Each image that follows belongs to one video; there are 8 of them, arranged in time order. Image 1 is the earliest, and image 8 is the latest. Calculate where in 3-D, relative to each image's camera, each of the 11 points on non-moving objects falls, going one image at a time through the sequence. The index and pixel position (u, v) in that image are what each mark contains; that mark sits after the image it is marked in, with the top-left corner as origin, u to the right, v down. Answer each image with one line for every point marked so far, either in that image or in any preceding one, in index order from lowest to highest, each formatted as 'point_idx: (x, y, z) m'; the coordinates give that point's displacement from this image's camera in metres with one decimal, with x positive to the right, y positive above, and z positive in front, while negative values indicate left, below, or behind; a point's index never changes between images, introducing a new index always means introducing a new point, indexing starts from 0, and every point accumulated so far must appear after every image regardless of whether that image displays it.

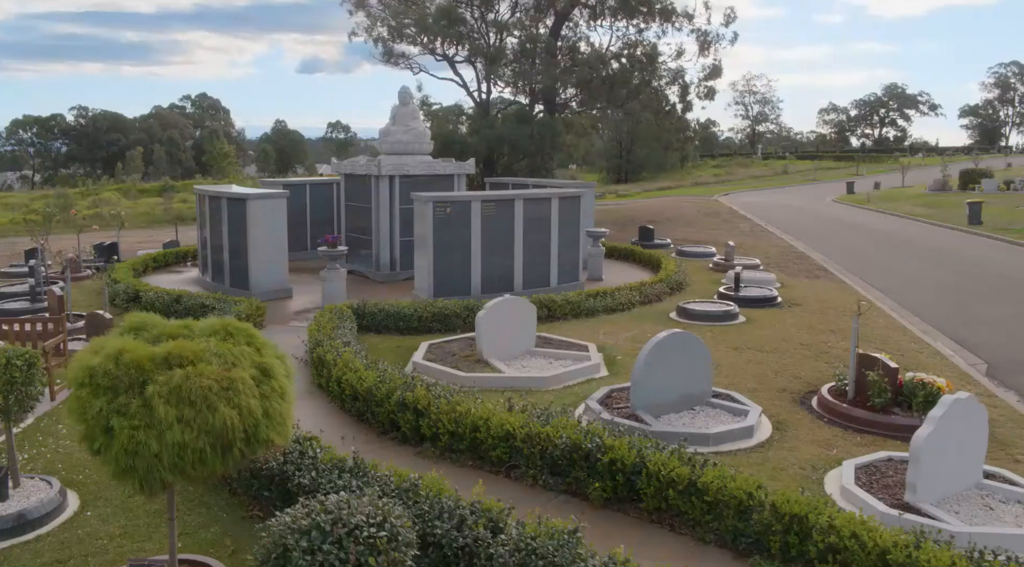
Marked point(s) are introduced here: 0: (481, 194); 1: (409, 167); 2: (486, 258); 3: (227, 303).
0: (-0.7, +1.7, +14.8) m
1: (-2.4, +2.7, +17.8) m
2: (-0.6, +0.5, +15.1) m
3: (-4.9, -0.3, +13.4) m
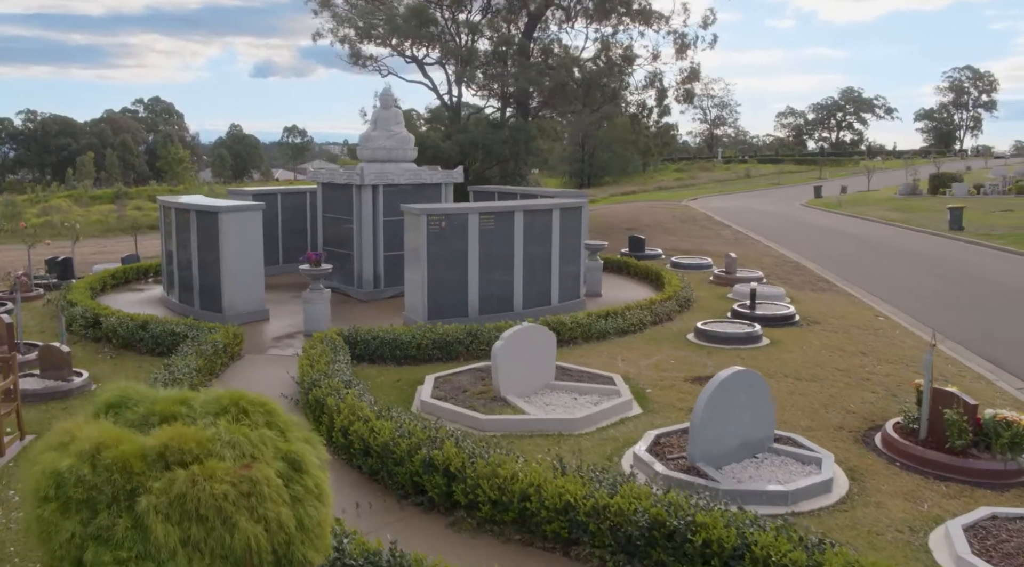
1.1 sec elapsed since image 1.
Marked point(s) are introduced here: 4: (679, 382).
0: (-0.6, +1.4, +13.6) m
1: (-2.6, +2.3, +16.5) m
2: (-0.5, +0.1, +13.9) m
3: (-4.8, -0.7, +12.0) m
4: (+2.3, -1.4, +10.6) m
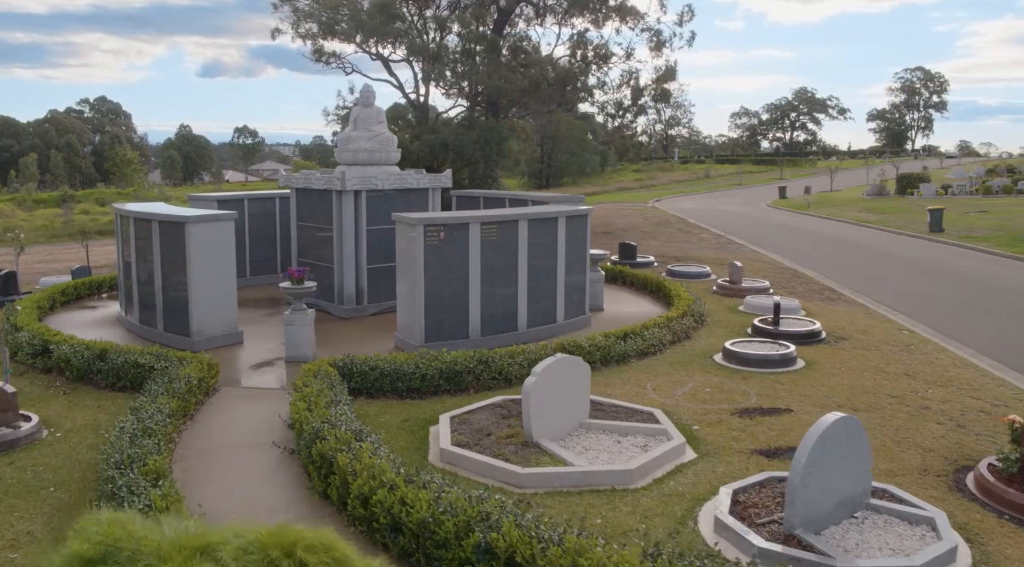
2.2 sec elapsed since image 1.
0: (-0.5, +1.1, +12.2) m
1: (-2.6, +2.0, +15.0) m
2: (-0.4, -0.2, +12.5) m
3: (-4.6, -1.0, +10.4) m
4: (+2.6, -1.6, +9.4) m
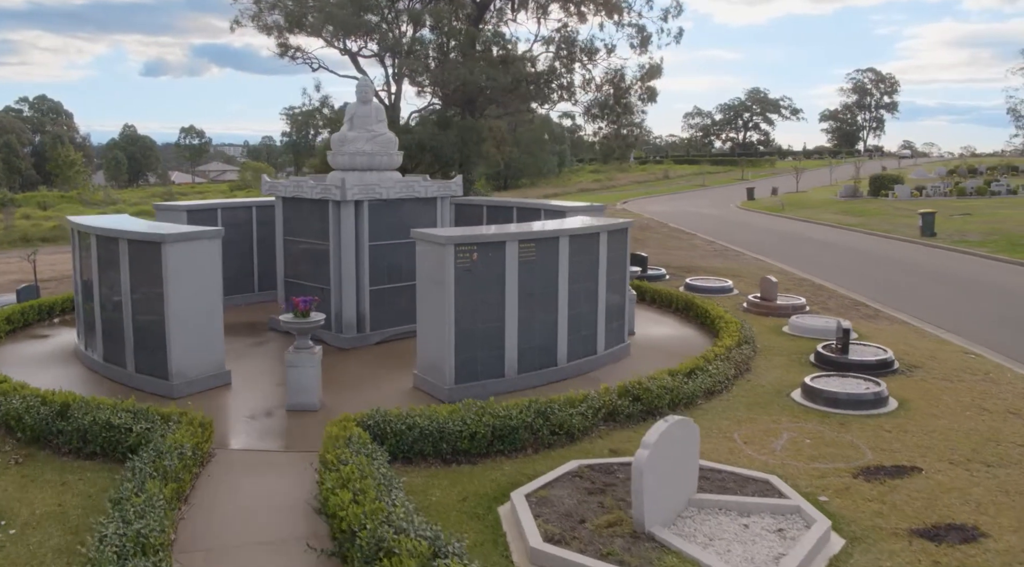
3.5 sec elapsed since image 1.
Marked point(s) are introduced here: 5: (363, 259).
0: (+0.1, +0.7, +10.4) m
1: (-2.2, +1.6, +13.1) m
2: (+0.2, -0.6, +10.7) m
3: (-3.9, -1.5, +8.3) m
4: (+3.4, -2.0, +7.8) m
5: (-2.5, +0.4, +13.1) m
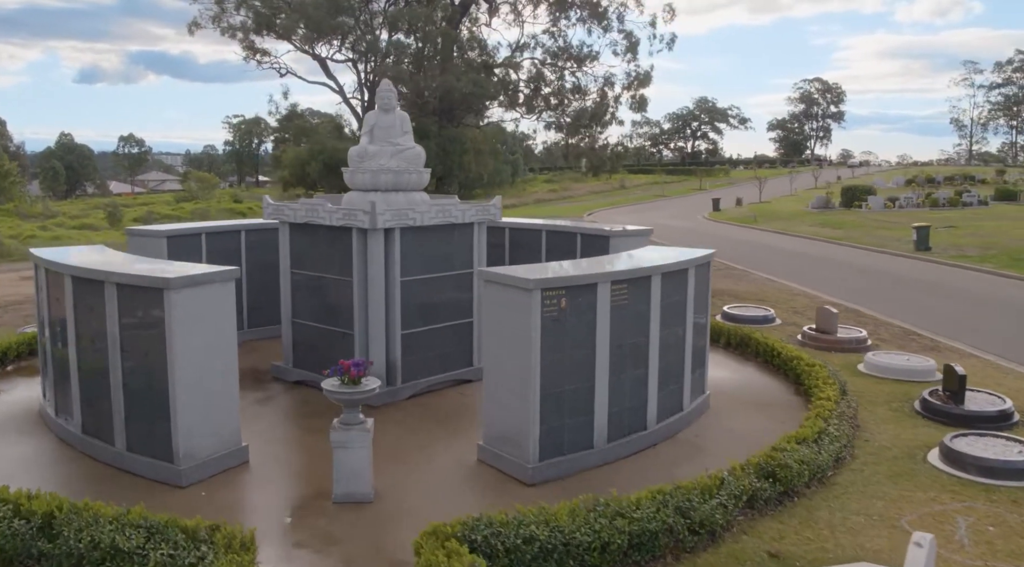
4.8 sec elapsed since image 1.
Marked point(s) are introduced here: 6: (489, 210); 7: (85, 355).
0: (+1.1, +0.1, +8.5) m
1: (-1.4, +1.0, +11.0) m
2: (+1.1, -1.1, +8.8) m
3: (-2.7, -2.0, +6.2) m
4: (+4.6, -2.5, +6.1) m
5: (-1.7, -0.2, +11.0) m
6: (-0.4, +1.2, +12.1) m
7: (-5.0, -0.8, +9.0) m
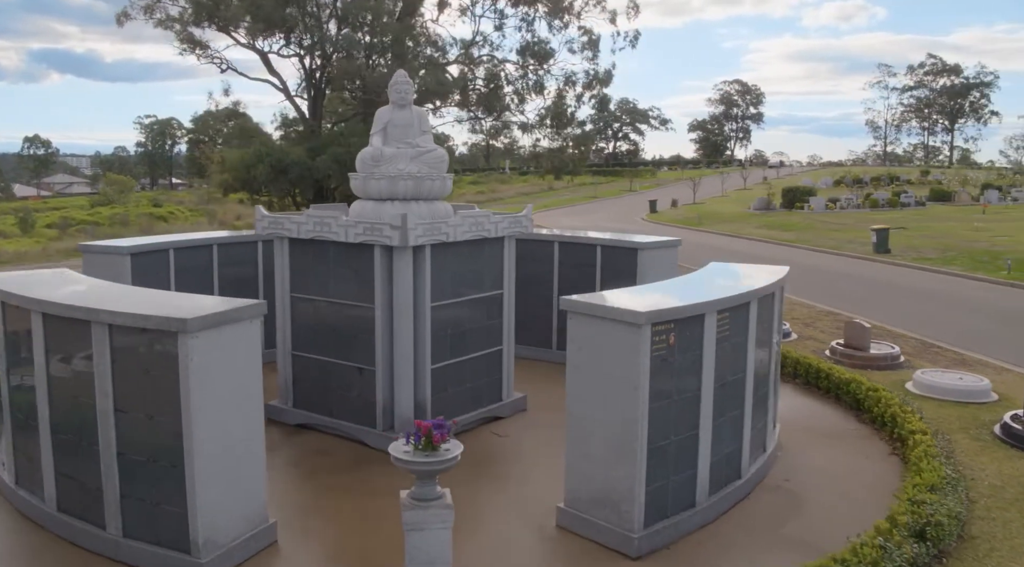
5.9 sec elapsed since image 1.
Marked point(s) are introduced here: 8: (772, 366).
0: (+1.9, -0.1, +7.2) m
1: (-0.8, +0.7, +9.5) m
2: (+2.0, -1.4, +7.5) m
3: (-1.6, -2.4, +4.5) m
4: (+5.6, -2.7, +5.1) m
5: (-1.1, -0.5, +9.5) m
6: (+0.1, +0.9, +10.6) m
7: (-4.2, -1.2, +7.1) m
8: (+3.0, -0.9, +8.8) m
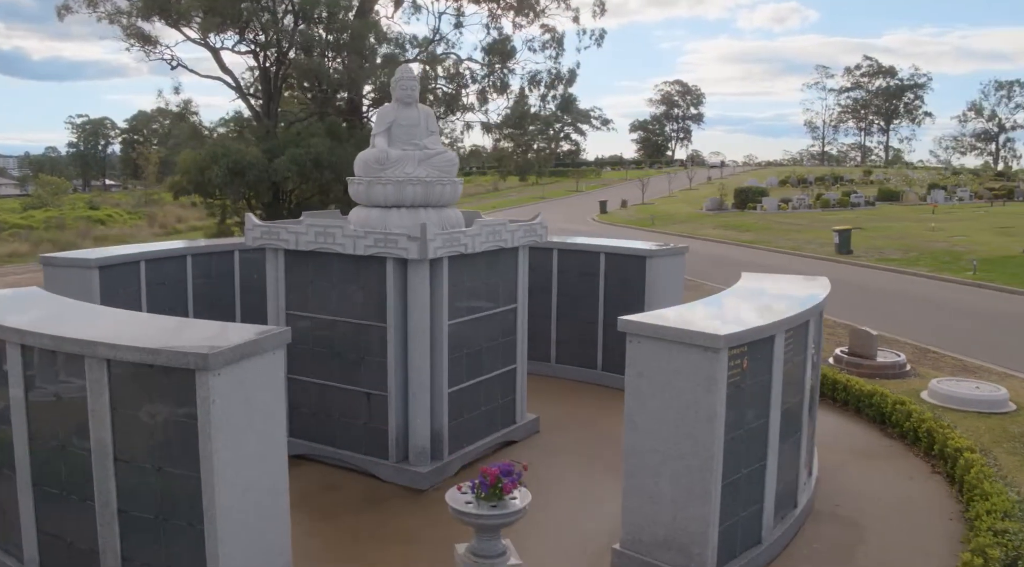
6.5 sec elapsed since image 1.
0: (+2.3, -0.3, +6.6) m
1: (-0.5, +0.5, +8.7) m
2: (+2.4, -1.5, +6.9) m
3: (-1.0, -2.5, +3.7) m
4: (+6.2, -2.8, +4.8) m
5: (-0.8, -0.7, +8.6) m
6: (+0.3, +0.7, +9.9) m
7: (-3.7, -1.4, +6.1) m
8: (+3.3, -1.1, +8.3) m
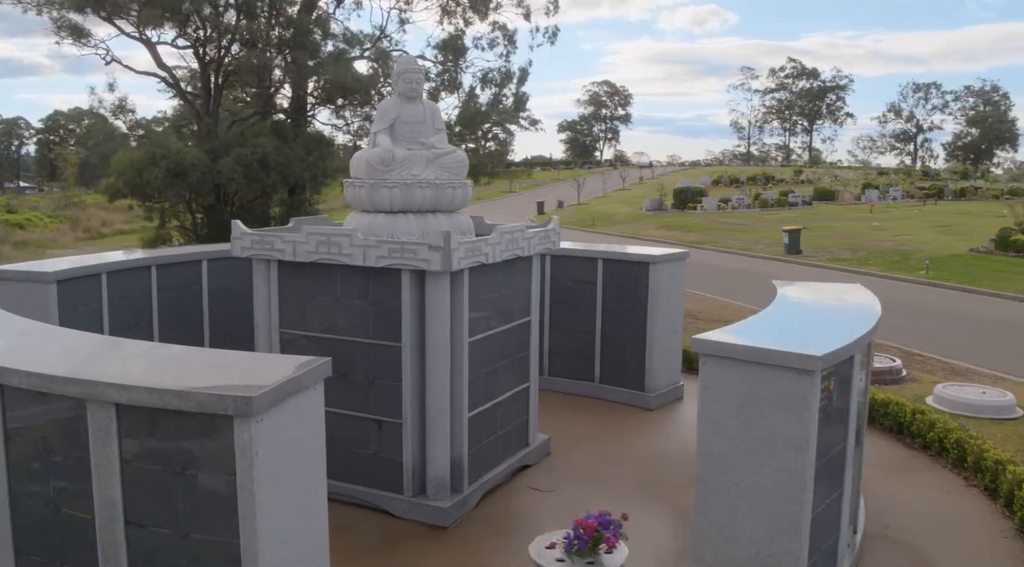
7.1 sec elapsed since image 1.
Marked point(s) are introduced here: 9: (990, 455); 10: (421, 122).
0: (+2.7, -0.4, +6.1) m
1: (-0.3, +0.4, +7.9) m
2: (+2.8, -1.6, +6.4) m
3: (-0.3, -2.7, +2.9) m
4: (+6.8, -2.8, +4.6) m
5: (-0.5, -0.9, +7.9) m
6: (+0.4, +0.6, +9.2) m
7: (-3.2, -1.6, +5.1) m
8: (+3.6, -1.2, +7.9) m
9: (+5.3, -1.9, +8.6) m
10: (-1.0, +1.8, +8.8) m
